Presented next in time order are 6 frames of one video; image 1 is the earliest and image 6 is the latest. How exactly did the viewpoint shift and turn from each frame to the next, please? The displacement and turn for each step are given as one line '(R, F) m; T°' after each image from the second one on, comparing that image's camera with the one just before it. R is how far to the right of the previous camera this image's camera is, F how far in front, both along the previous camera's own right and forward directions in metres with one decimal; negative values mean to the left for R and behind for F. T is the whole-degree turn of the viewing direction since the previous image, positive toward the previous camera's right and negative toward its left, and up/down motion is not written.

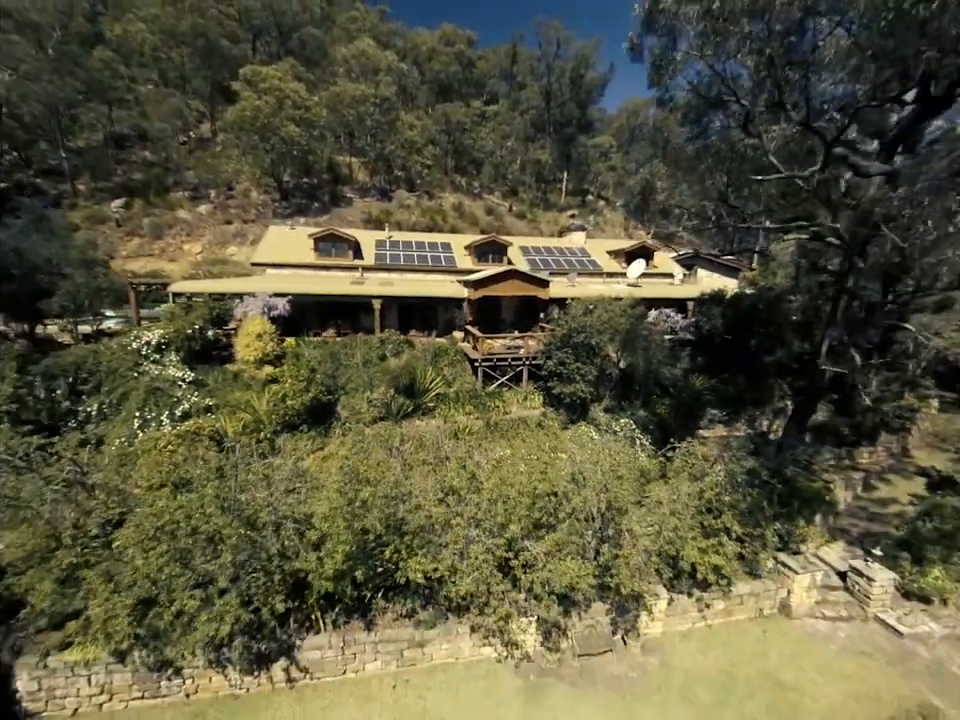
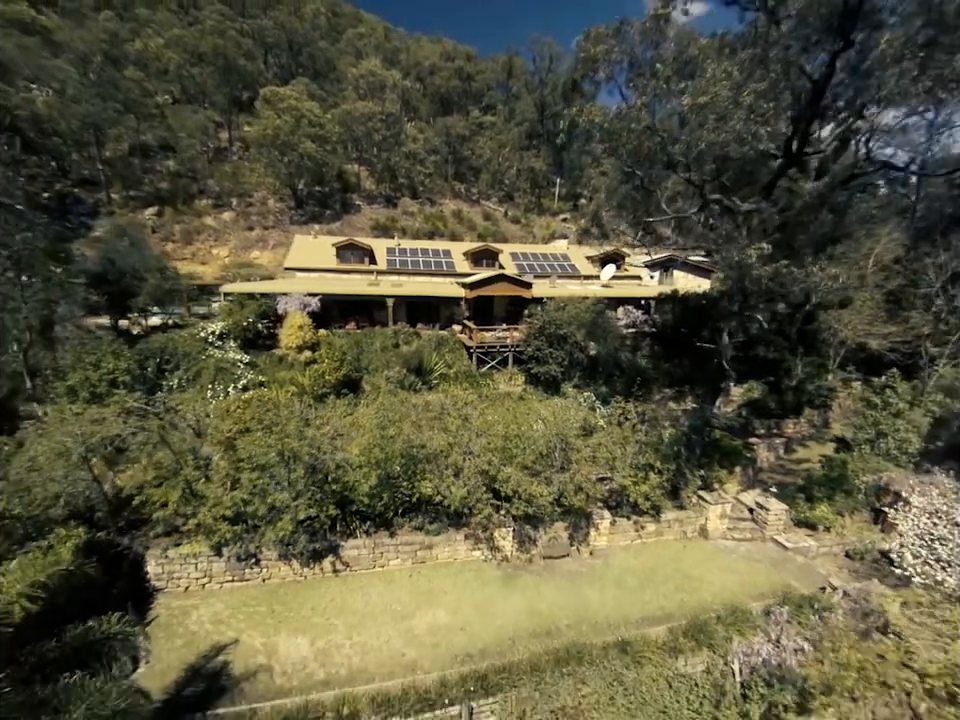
(+0.2, -3.2) m; 0°
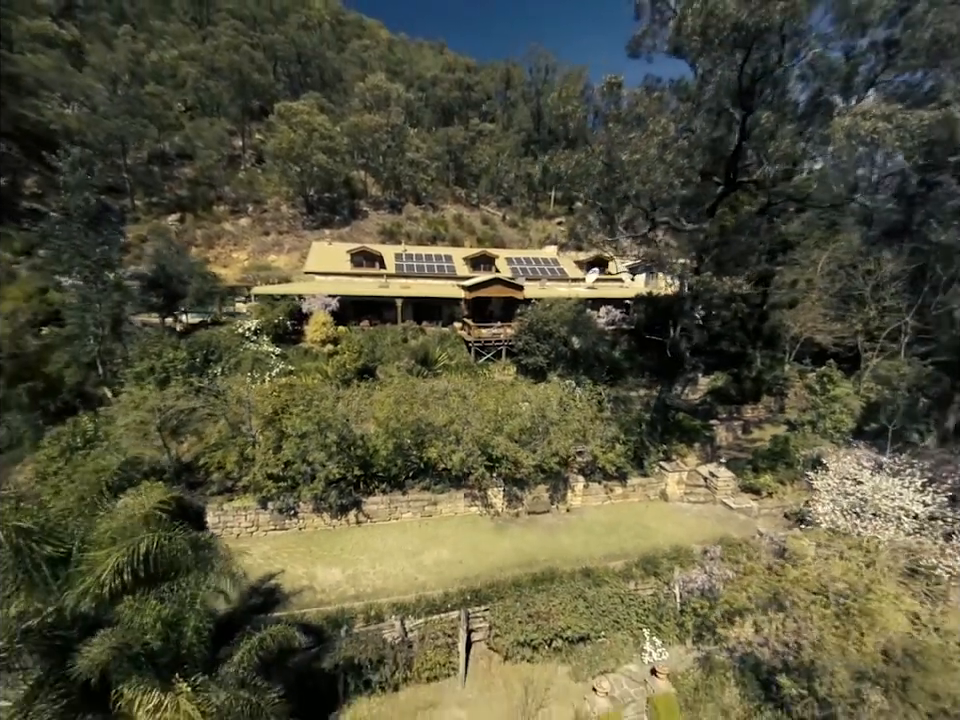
(+0.1, -2.6) m; 0°
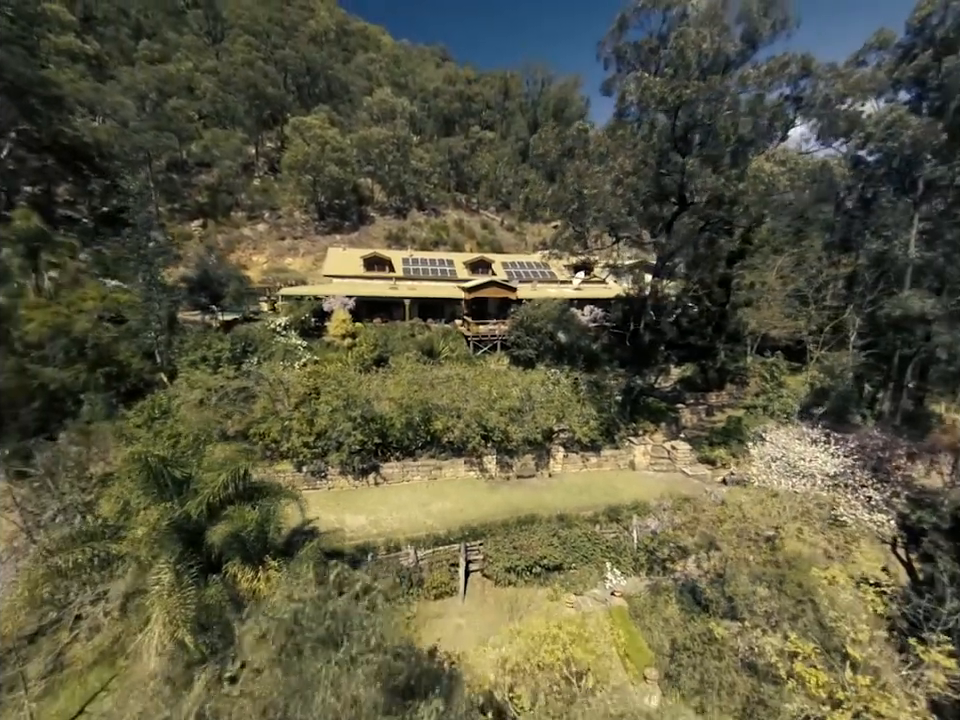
(+0.1, -2.9) m; 0°
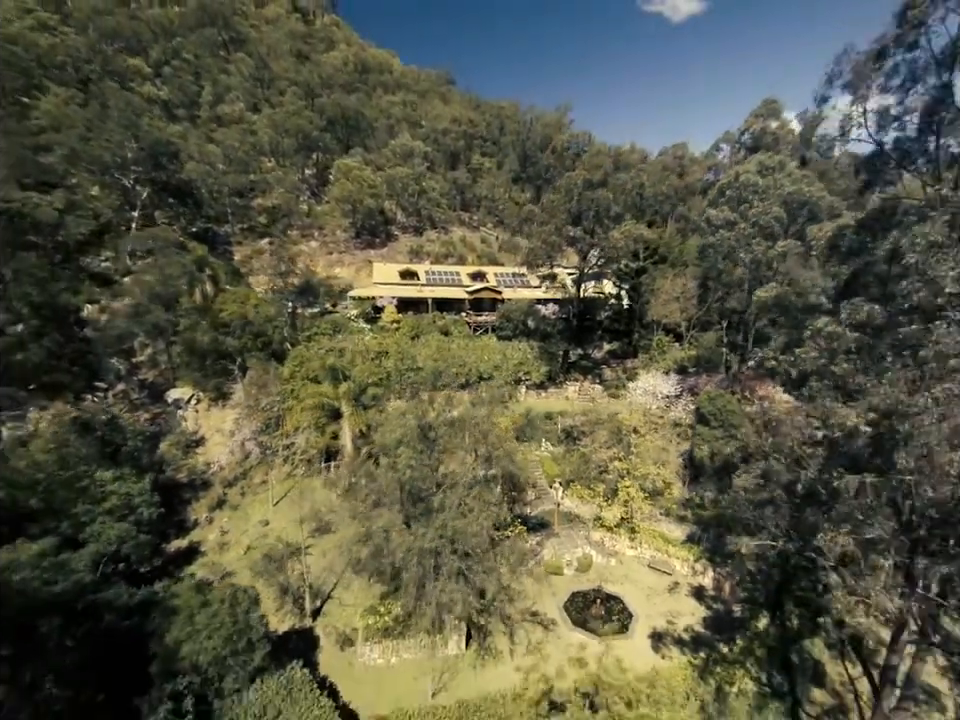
(+0.3, -12.5) m; 0°
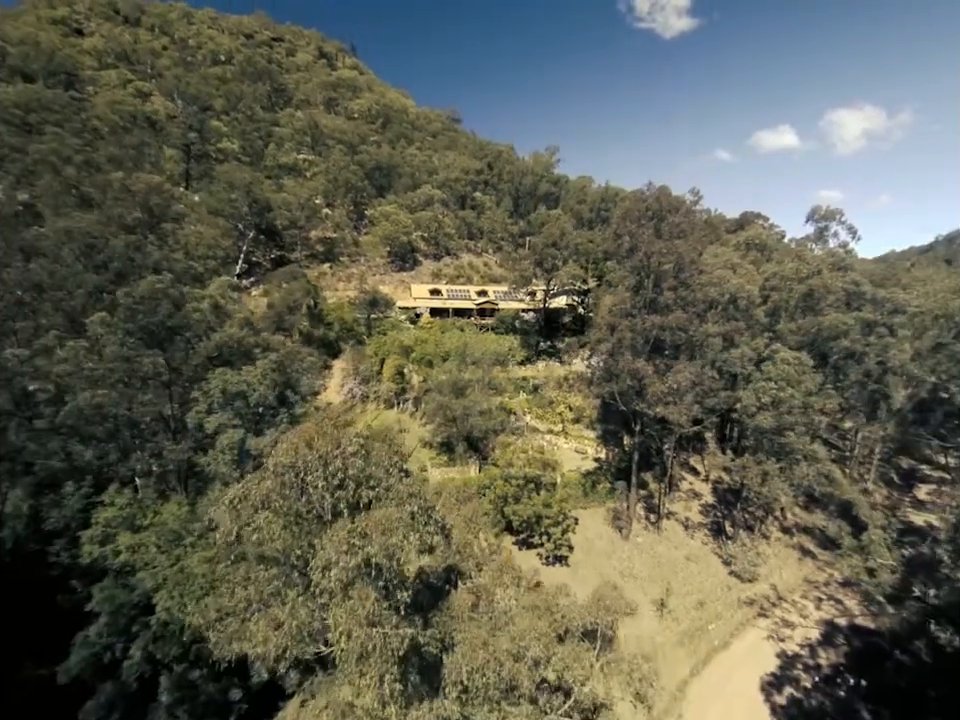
(-0.4, -18.7) m; 0°
